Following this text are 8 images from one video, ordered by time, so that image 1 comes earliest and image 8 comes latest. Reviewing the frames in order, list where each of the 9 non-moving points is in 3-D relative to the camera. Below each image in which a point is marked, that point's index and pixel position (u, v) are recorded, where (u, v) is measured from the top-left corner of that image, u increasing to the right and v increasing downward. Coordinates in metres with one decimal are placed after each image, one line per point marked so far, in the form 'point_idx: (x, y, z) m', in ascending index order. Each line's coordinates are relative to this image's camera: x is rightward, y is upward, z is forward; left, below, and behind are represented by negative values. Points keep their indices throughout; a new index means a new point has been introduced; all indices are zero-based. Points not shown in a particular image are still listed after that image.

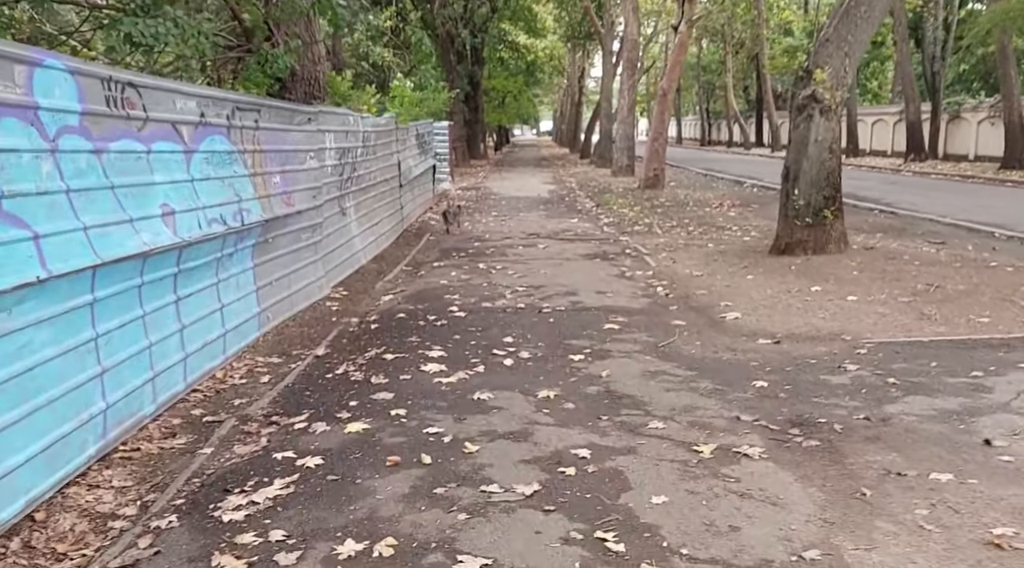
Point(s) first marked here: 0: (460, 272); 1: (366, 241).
0: (-0.7, +0.1, +12.5) m
1: (-2.0, +0.6, +13.5) m
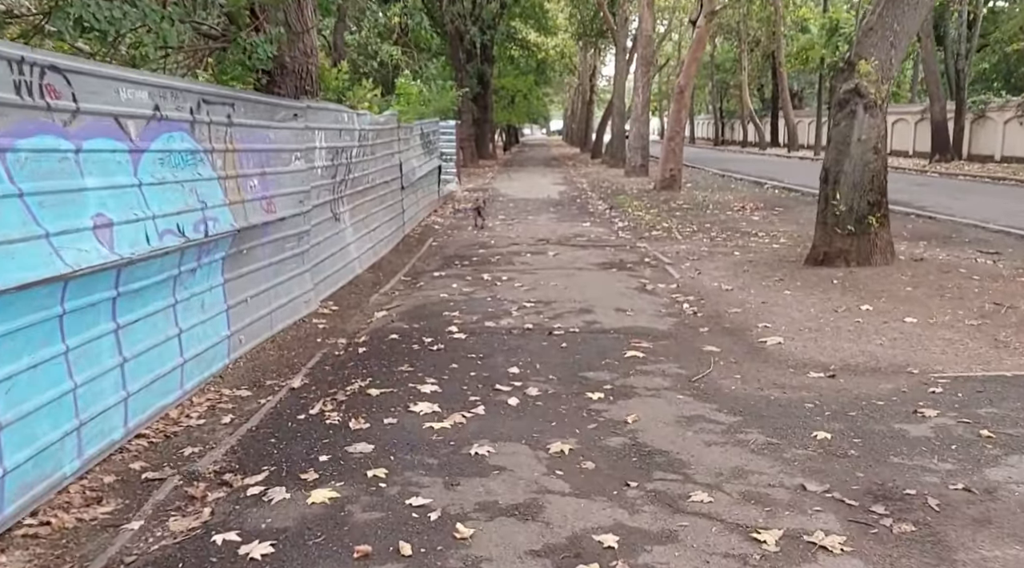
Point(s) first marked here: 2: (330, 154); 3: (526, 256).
0: (-0.6, 0.0, +11.4) m
1: (-1.9, +0.4, +12.4) m
2: (-2.0, +1.4, +10.6) m
3: (+0.2, +0.4, +14.0) m
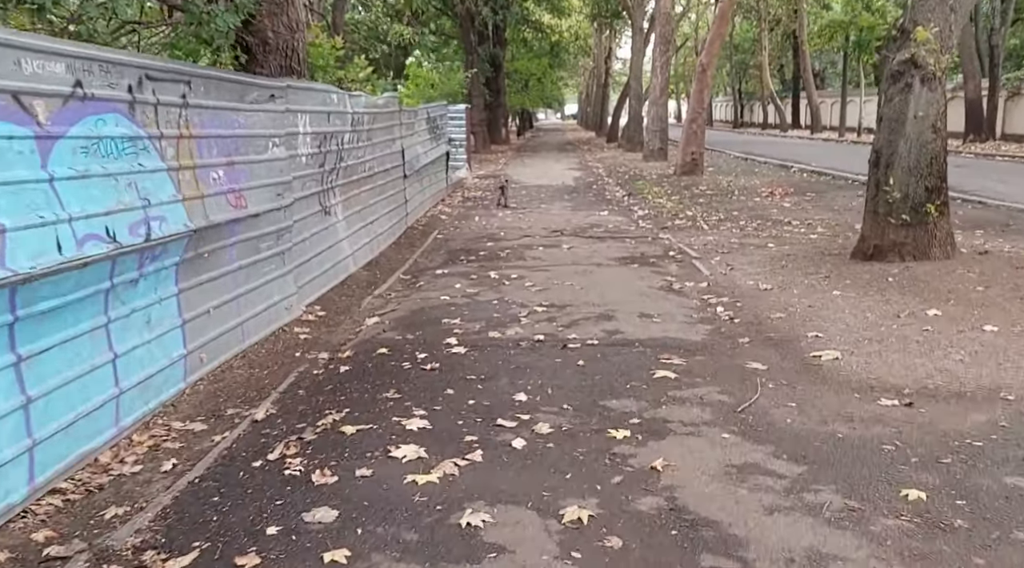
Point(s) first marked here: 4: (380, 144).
0: (-0.4, 0.0, +10.2) m
1: (-1.8, +0.4, +11.2) m
2: (-1.9, +1.4, +9.5) m
3: (+0.3, +0.4, +12.8) m
4: (-1.7, +1.8, +13.0) m
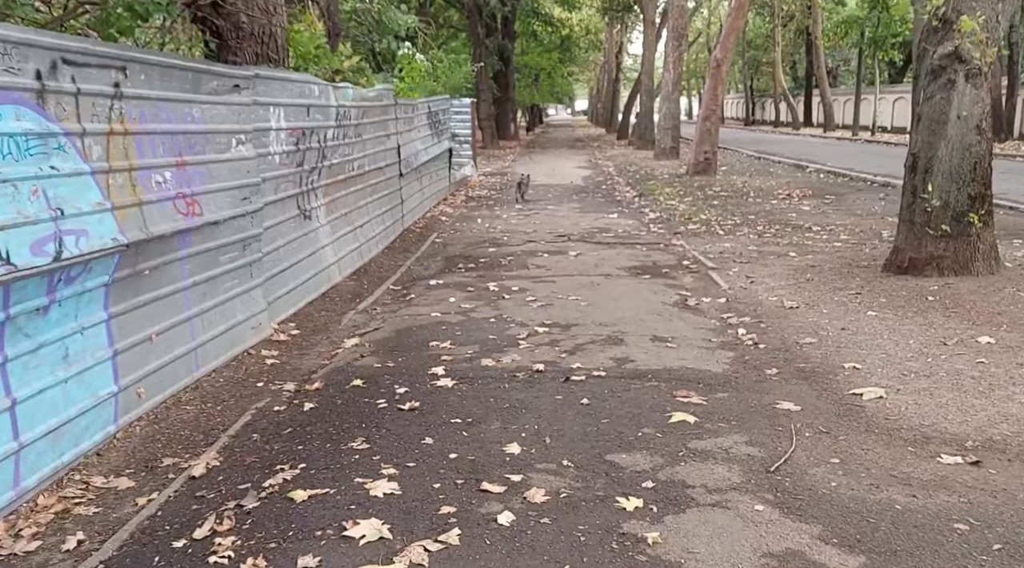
0: (-0.5, -0.1, +9.3) m
1: (-1.8, +0.3, +10.3) m
2: (-1.9, +1.3, +8.6) m
3: (+0.4, +0.3, +11.9) m
4: (-1.7, +1.7, +12.1) m
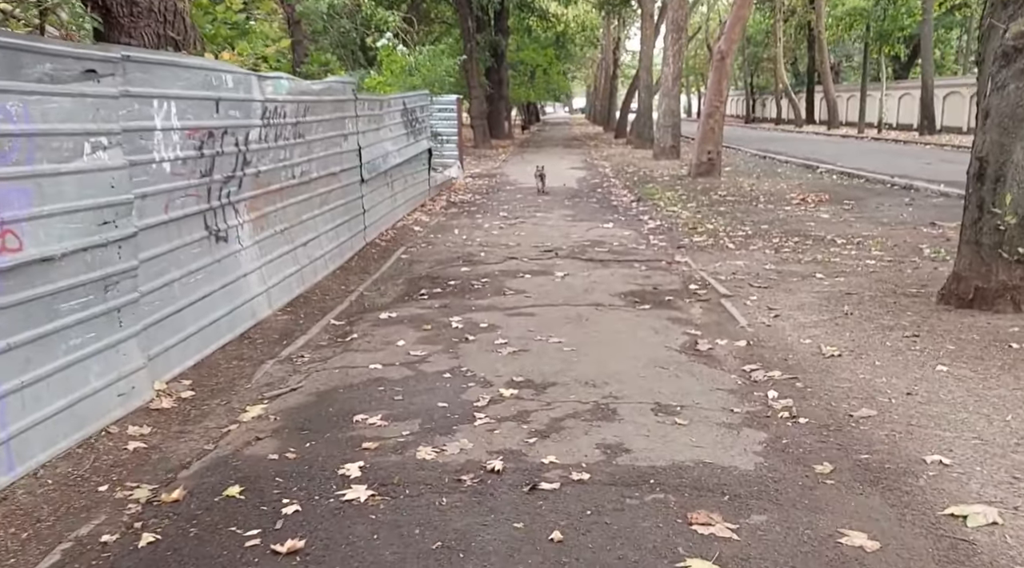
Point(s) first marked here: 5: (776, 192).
0: (-0.7, -0.4, +7.4) m
1: (-2.0, +0.1, +8.4) m
2: (-2.2, +1.0, +6.7) m
3: (+0.1, 0.0, +10.0) m
4: (-2.0, +1.4, +10.2) m
5: (+4.8, +1.7, +18.2) m
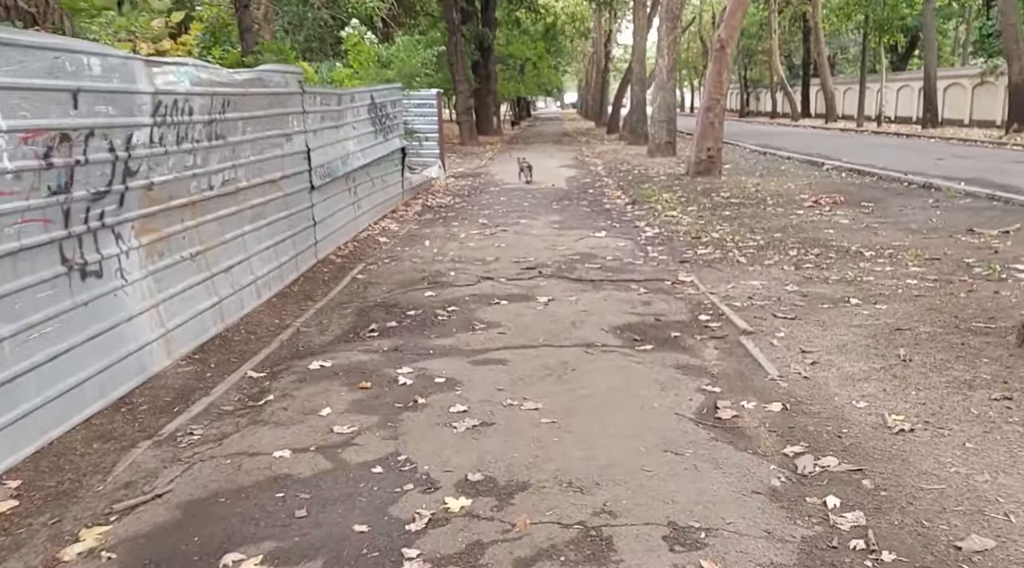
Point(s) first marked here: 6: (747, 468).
0: (-0.9, -0.7, +5.7) m
1: (-2.3, -0.2, +6.7) m
2: (-2.4, +0.7, +5.0) m
3: (-0.1, -0.2, +8.3) m
4: (-2.2, +1.2, +8.5) m
5: (+4.5, +1.5, +16.5) m
6: (+1.0, -0.8, +4.3) m
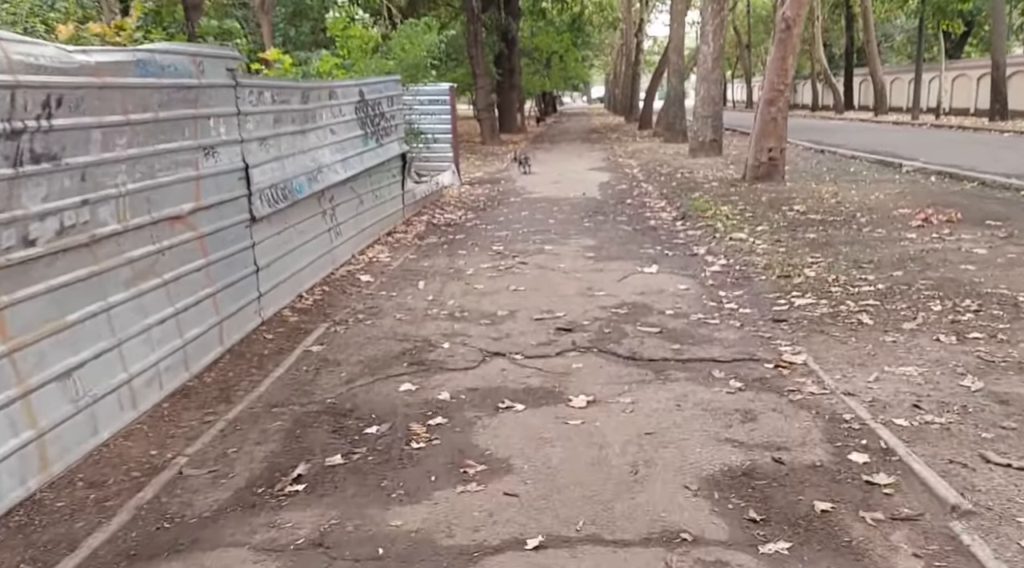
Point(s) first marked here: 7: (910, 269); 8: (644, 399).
0: (-0.9, -1.2, +2.6) m
1: (-2.2, -0.8, +3.7) m
2: (-2.4, +0.1, +1.9) m
3: (0.0, -0.7, +5.2) m
4: (-2.1, +0.6, +5.5) m
5: (+4.9, +1.0, +13.3) m
6: (+1.0, -1.3, +1.2) m
7: (+3.7, +0.2, +9.1) m
8: (+0.7, -0.6, +5.5) m
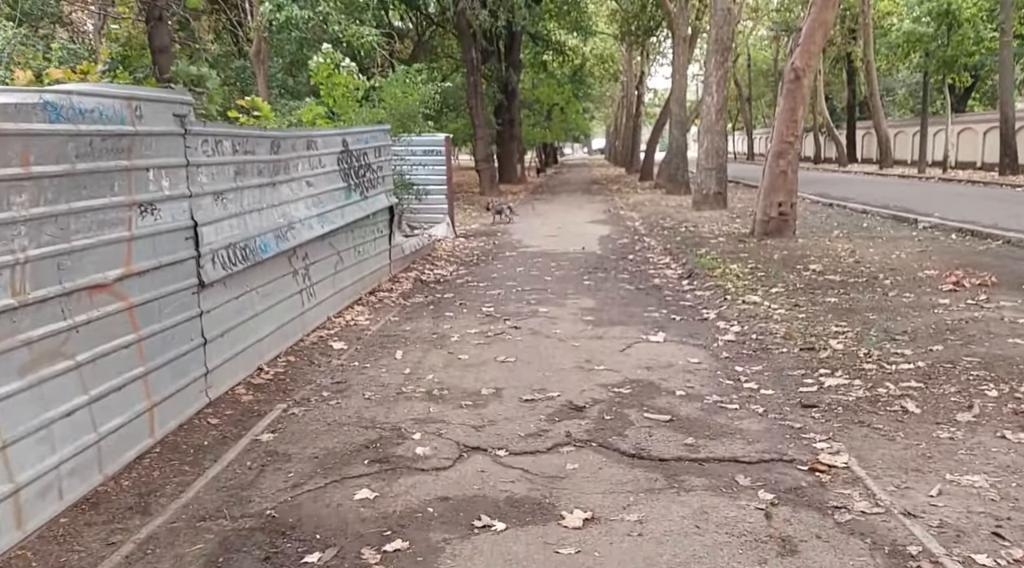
0: (-1.0, -1.5, +1.6) m
1: (-2.3, -1.1, +2.6) m
2: (-2.4, -0.1, +0.9) m
3: (-0.1, -1.1, +4.2) m
4: (-2.2, +0.3, +4.5) m
5: (+4.8, +0.2, +12.3) m
6: (+0.9, -1.6, +0.1) m
7: (+3.6, -0.4, +8.1) m
8: (+0.6, -1.0, +4.5) m
